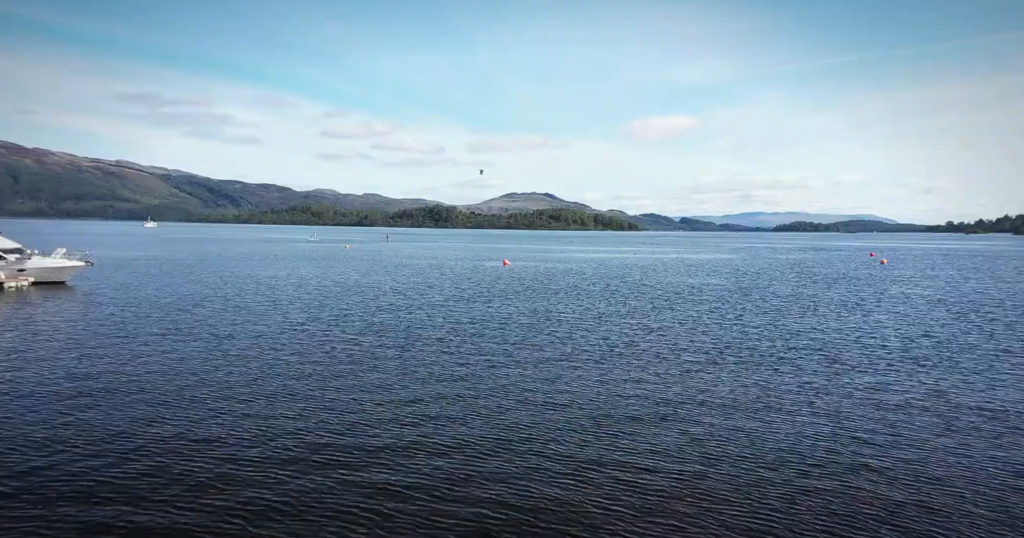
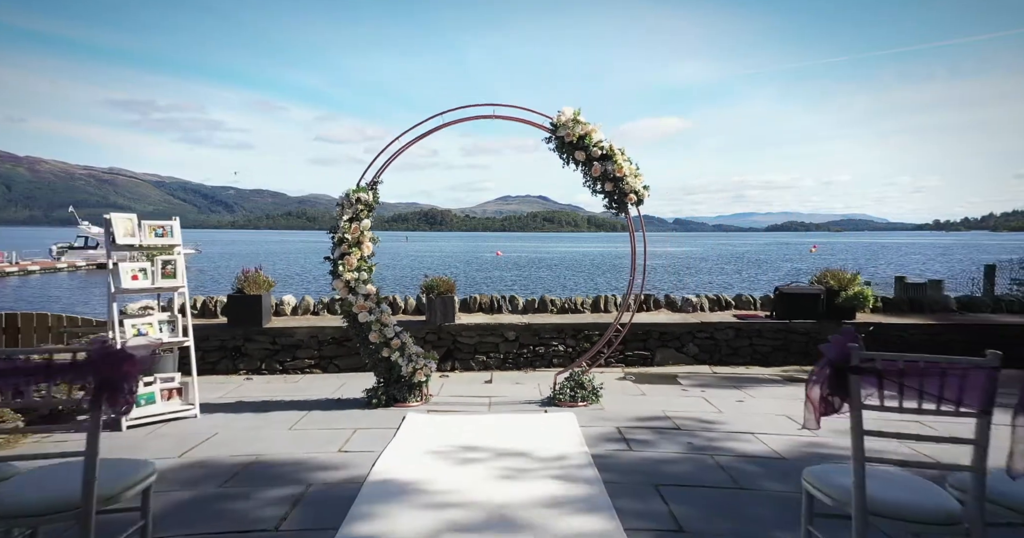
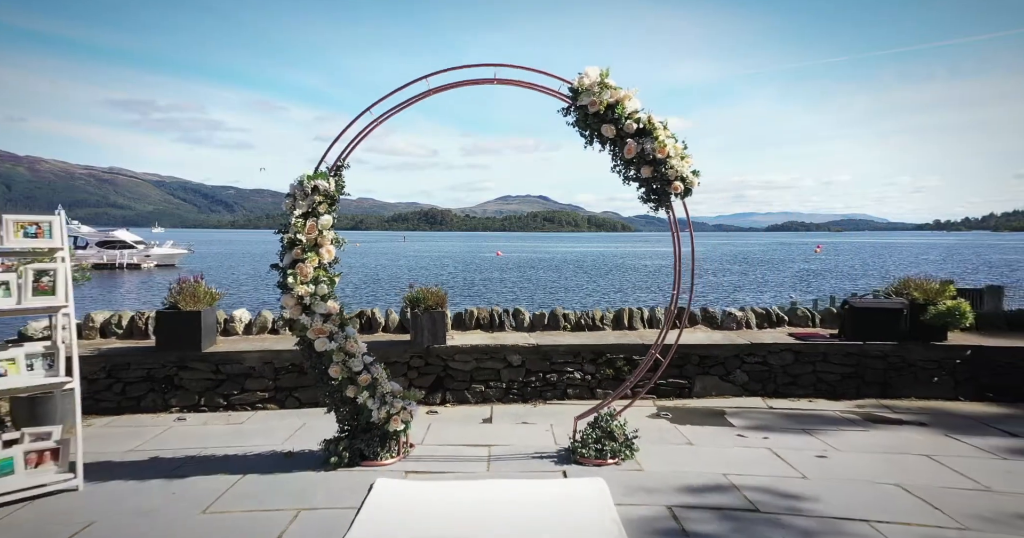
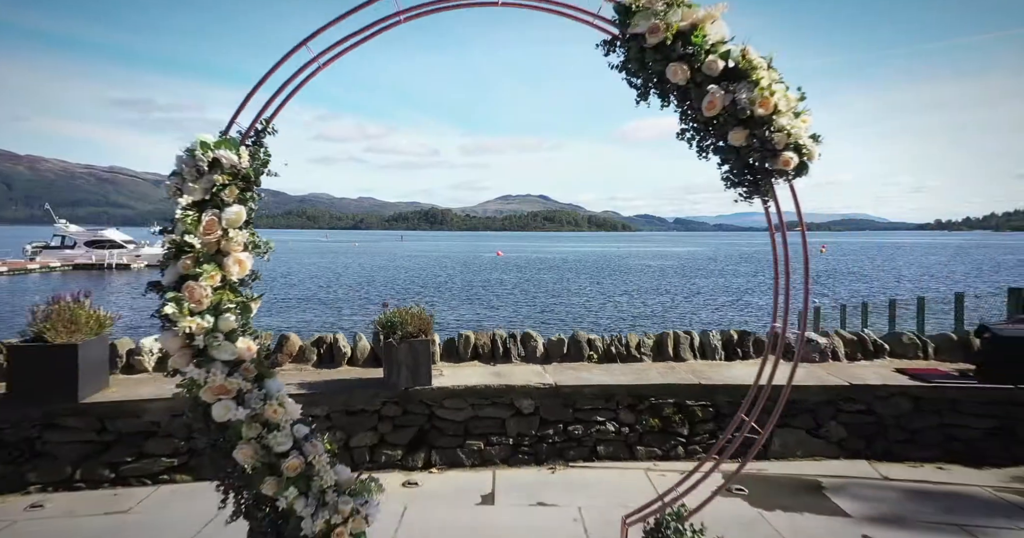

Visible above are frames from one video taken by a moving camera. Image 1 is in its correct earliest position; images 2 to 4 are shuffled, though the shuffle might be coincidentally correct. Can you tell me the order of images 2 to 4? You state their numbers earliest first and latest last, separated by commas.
4, 3, 2
